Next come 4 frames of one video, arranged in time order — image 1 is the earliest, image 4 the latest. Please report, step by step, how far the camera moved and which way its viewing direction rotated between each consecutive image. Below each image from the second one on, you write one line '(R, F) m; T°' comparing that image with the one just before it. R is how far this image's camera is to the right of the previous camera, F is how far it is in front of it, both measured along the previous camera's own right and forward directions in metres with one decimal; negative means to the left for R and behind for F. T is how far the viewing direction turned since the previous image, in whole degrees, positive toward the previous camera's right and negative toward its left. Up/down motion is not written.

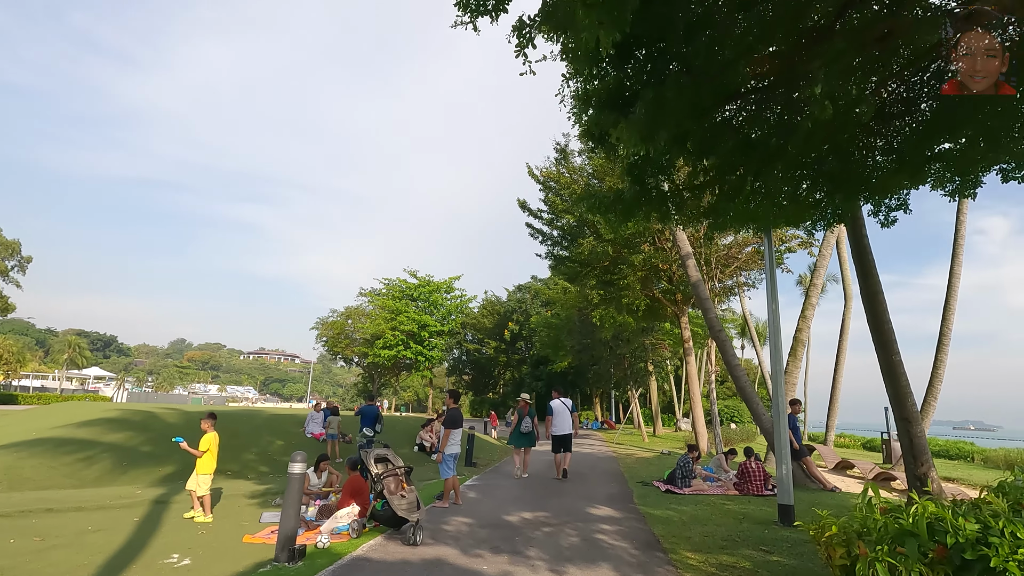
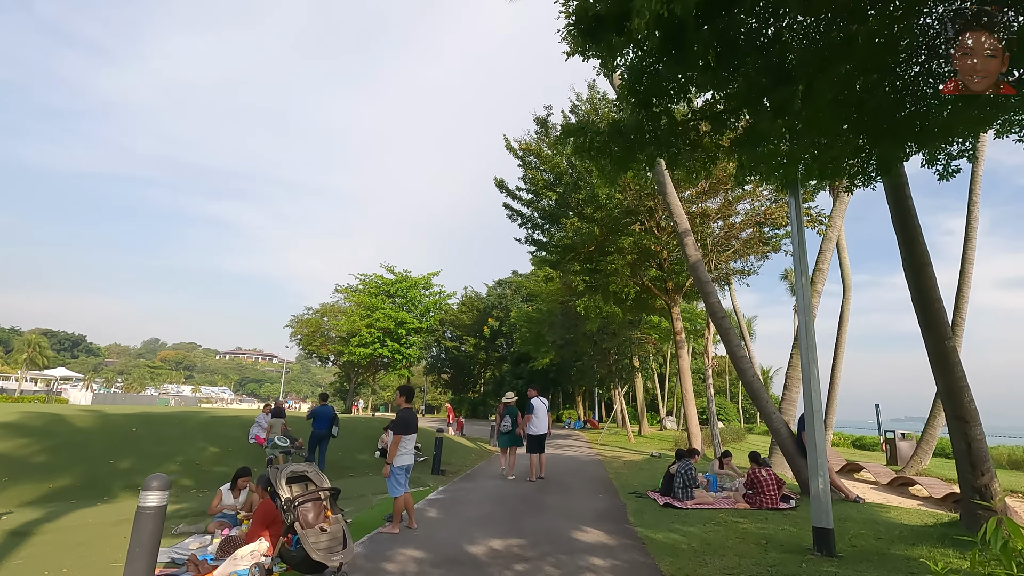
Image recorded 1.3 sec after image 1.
(+0.2, +1.9) m; +2°
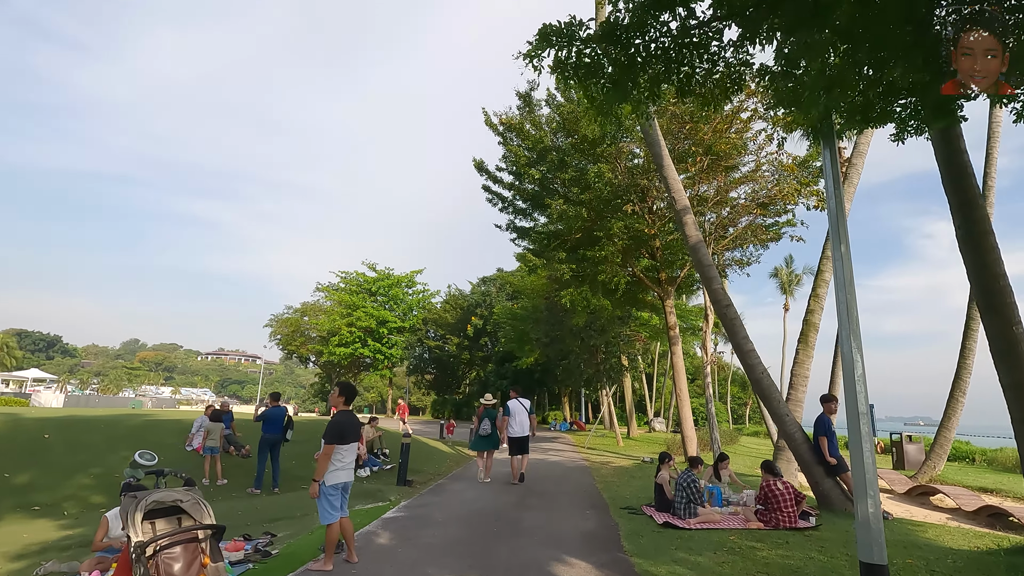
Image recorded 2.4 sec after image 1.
(+0.2, +1.6) m; +1°
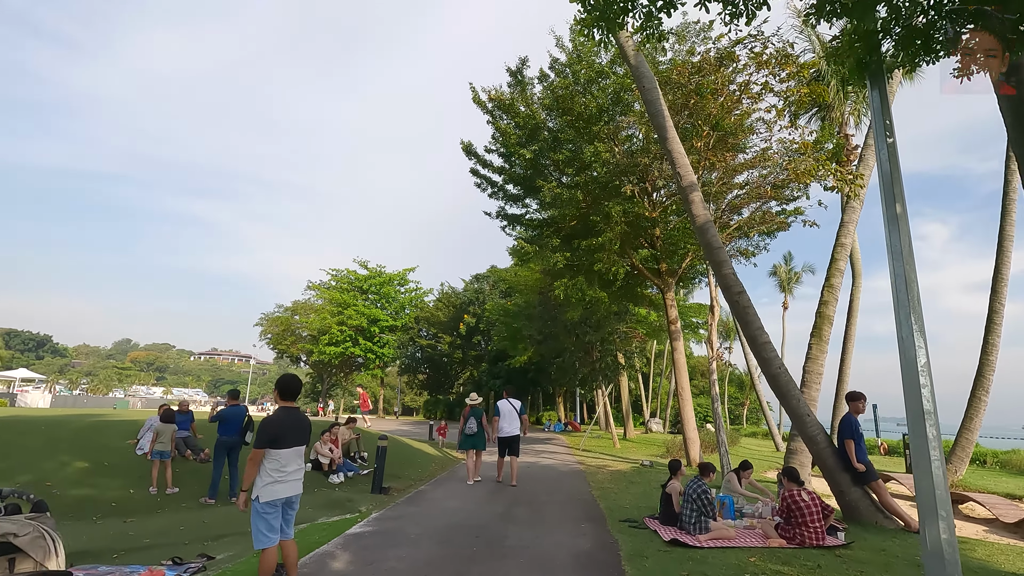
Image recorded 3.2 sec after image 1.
(+0.1, +1.1) m; 0°
